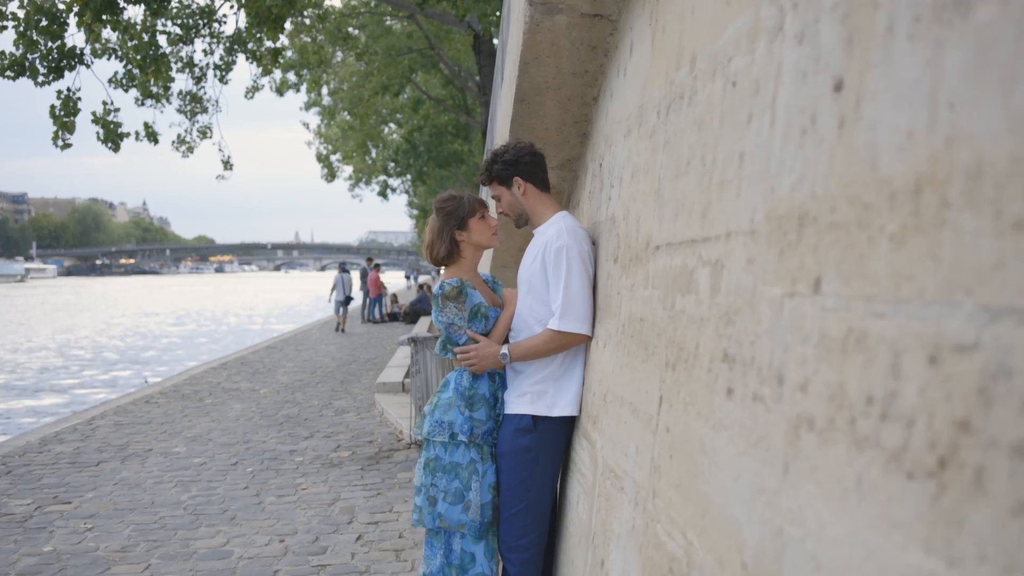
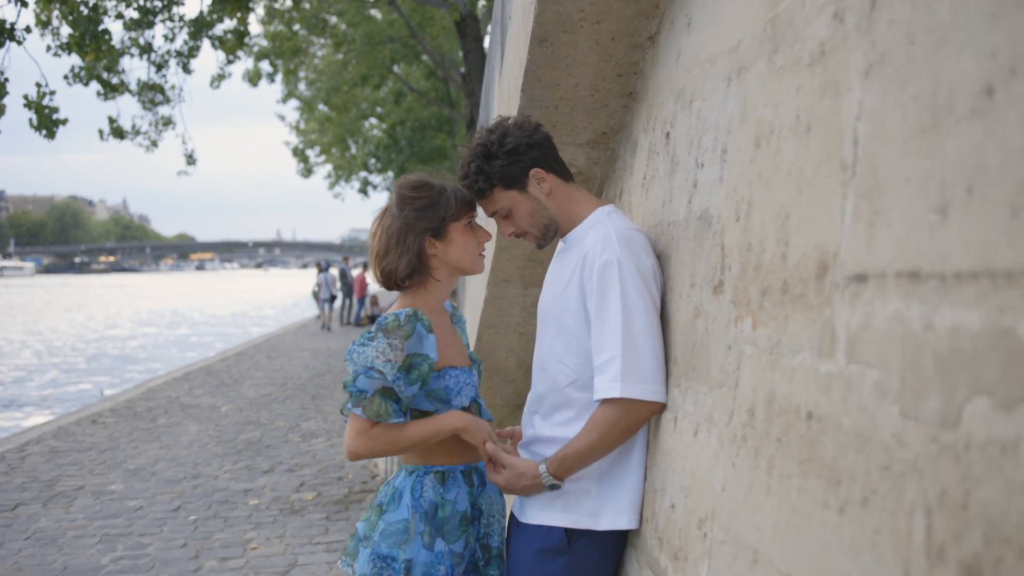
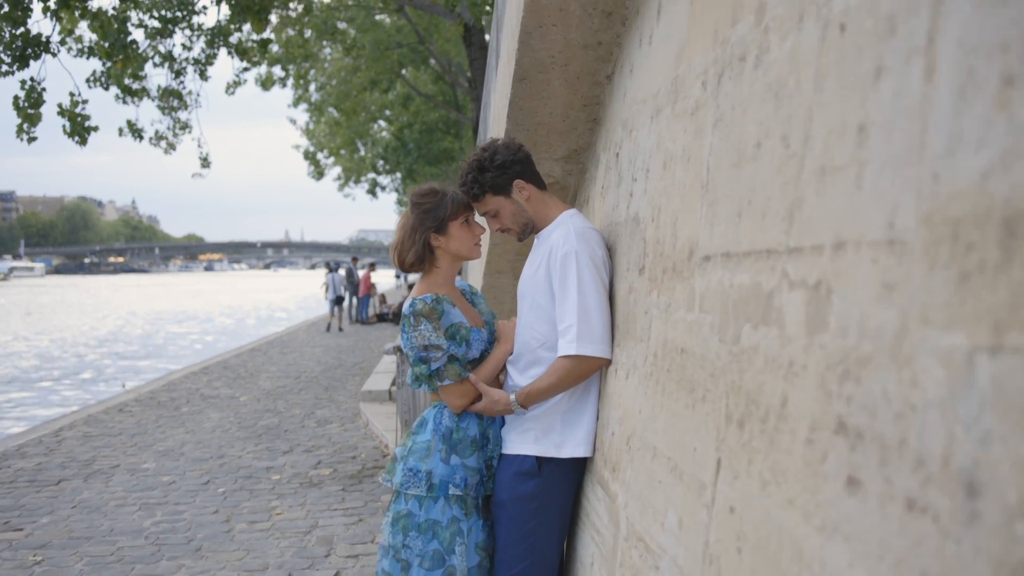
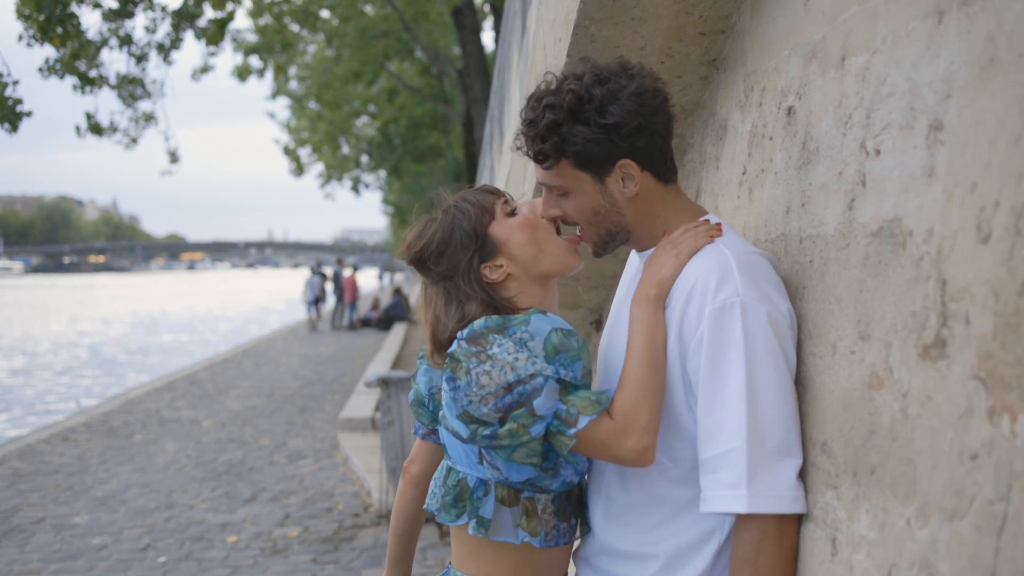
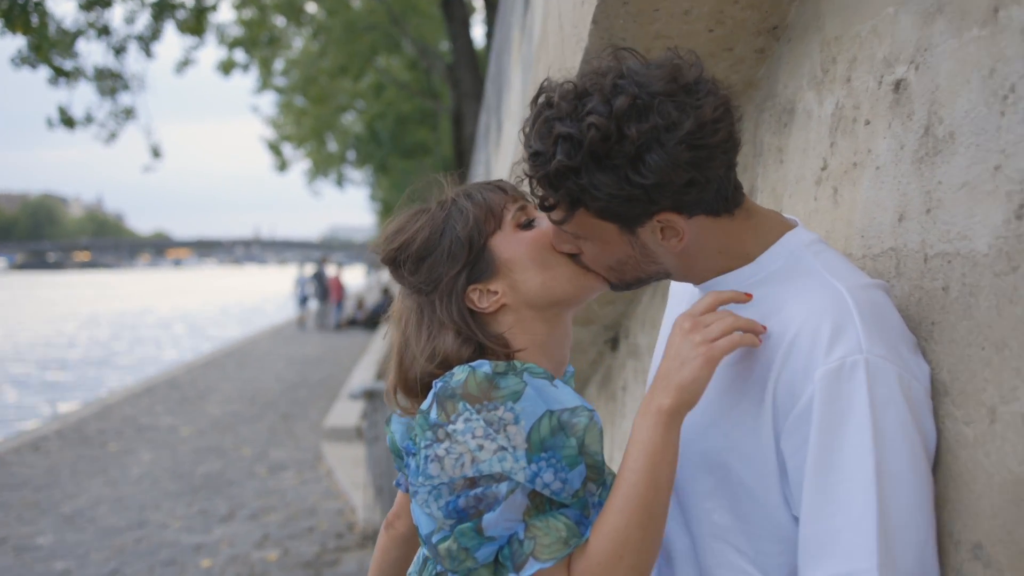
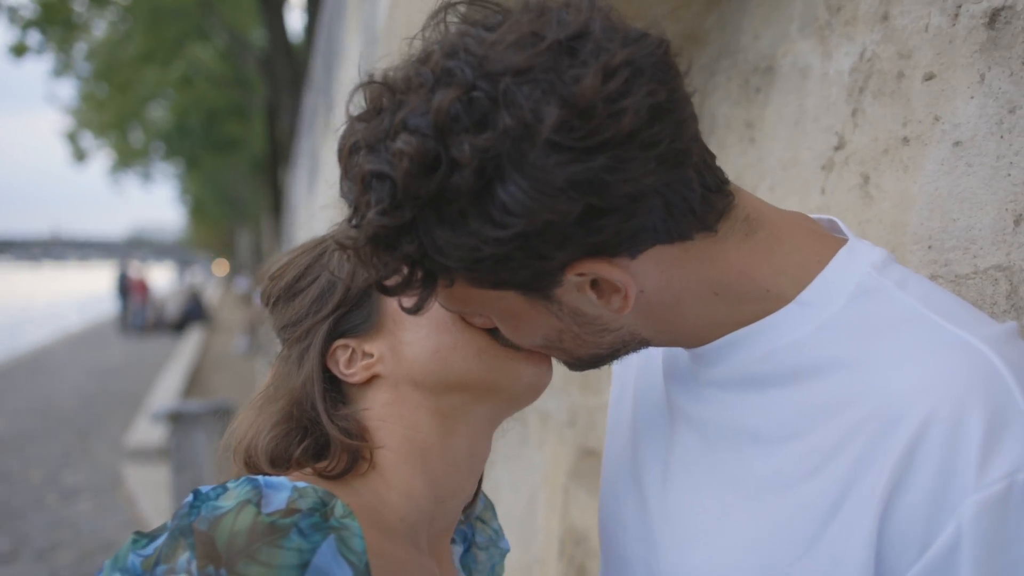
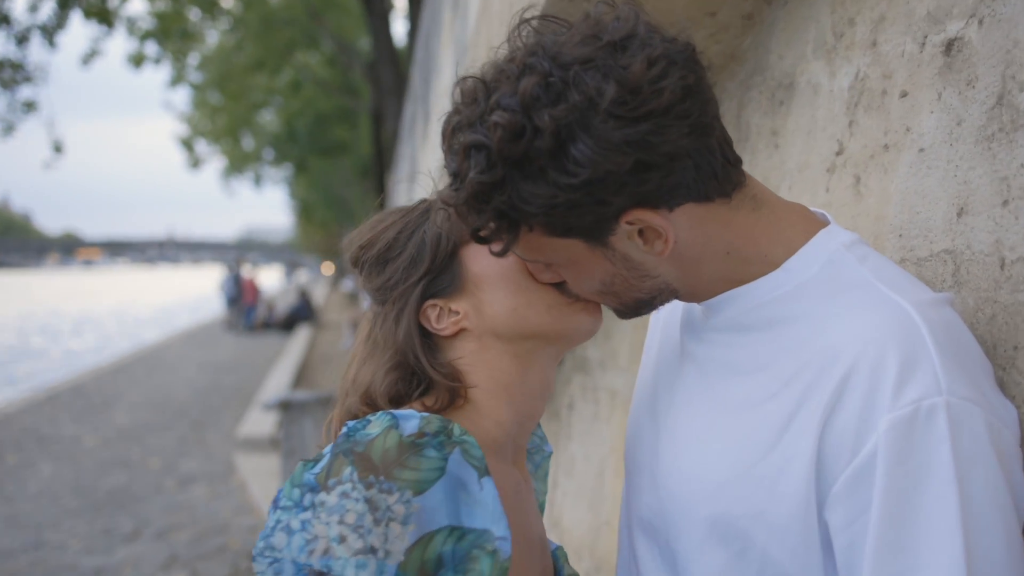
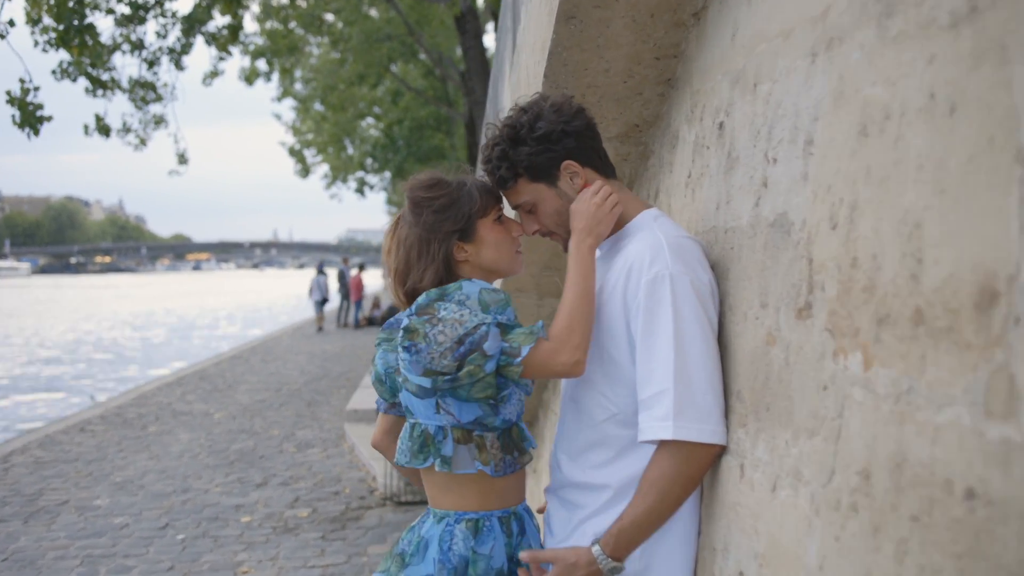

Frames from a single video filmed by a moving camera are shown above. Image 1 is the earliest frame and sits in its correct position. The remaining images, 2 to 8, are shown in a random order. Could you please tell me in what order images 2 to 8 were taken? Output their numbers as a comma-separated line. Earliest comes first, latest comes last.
3, 2, 8, 4, 5, 7, 6
